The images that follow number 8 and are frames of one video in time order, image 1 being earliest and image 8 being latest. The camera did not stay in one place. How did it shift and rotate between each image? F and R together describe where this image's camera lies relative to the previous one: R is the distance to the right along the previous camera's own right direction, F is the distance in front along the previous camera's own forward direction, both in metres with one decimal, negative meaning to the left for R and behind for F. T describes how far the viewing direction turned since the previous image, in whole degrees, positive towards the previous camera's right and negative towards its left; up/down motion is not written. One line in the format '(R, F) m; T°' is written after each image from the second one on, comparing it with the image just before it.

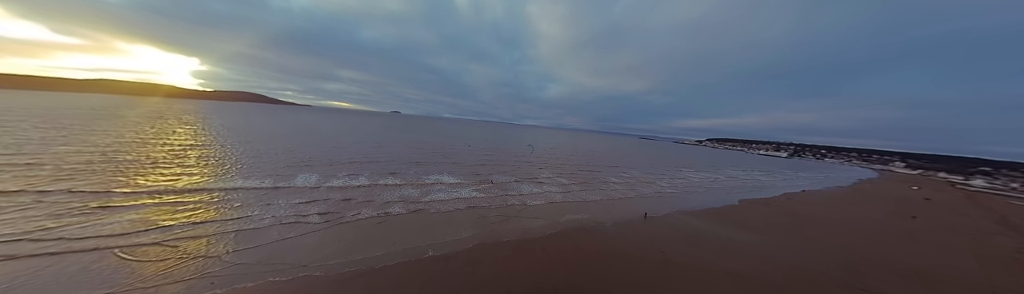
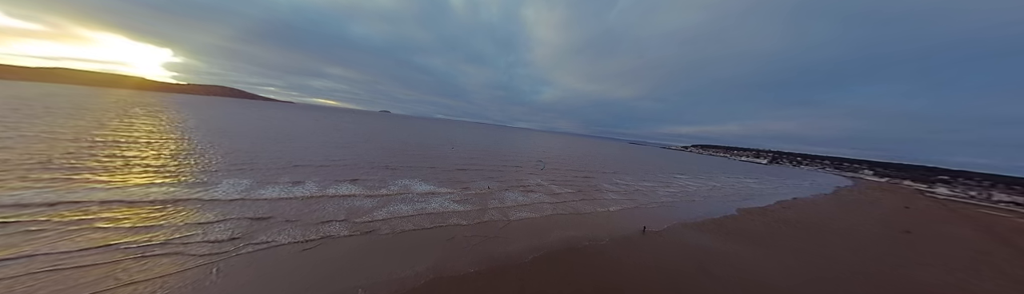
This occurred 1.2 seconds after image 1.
(+0.6, +1.5) m; +2°
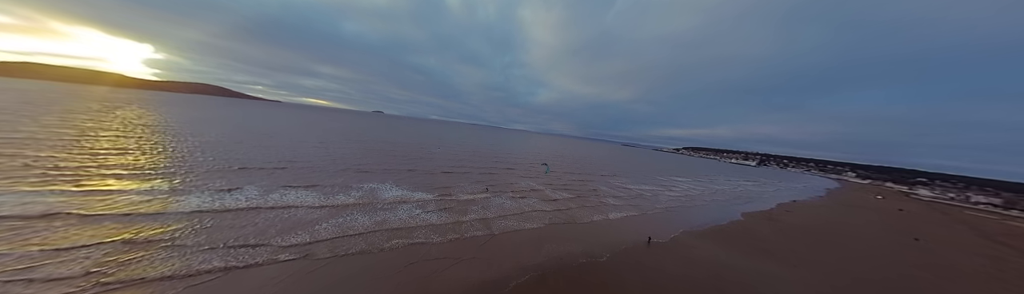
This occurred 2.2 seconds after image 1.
(+0.4, +1.3) m; +1°
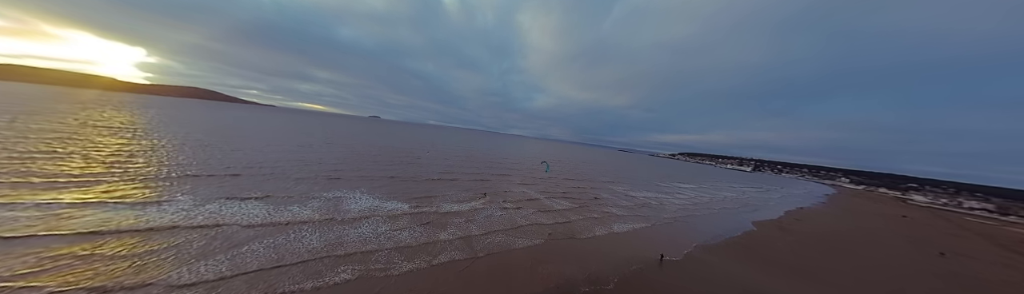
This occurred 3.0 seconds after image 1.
(+0.3, +1.1) m; 0°
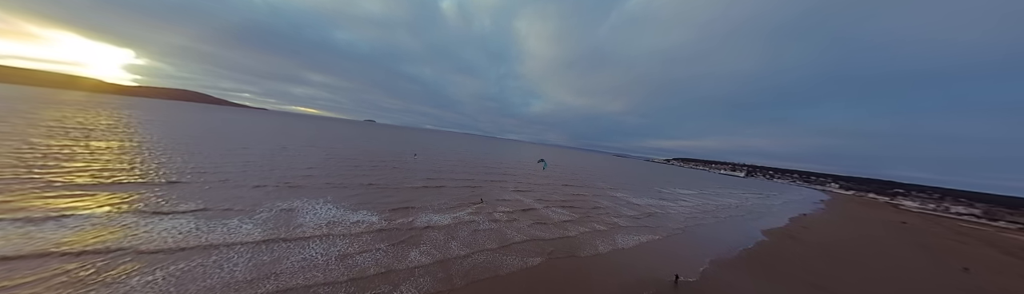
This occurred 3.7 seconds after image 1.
(+0.2, +1.0) m; +1°
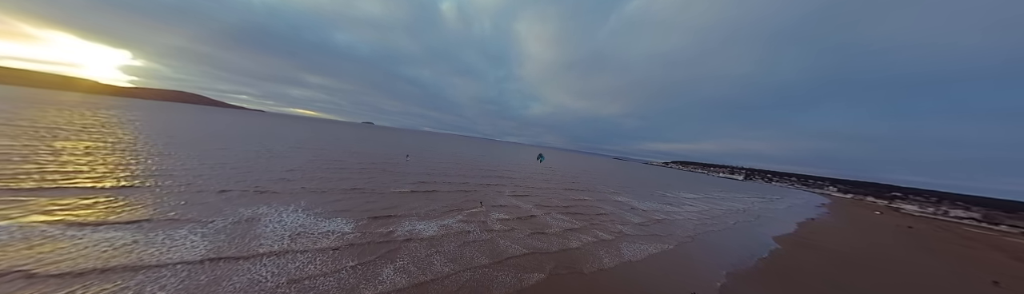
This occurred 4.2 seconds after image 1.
(+0.1, +0.7) m; 0°
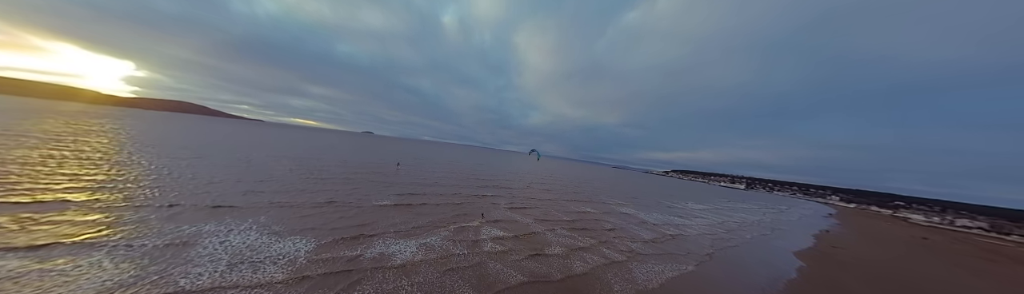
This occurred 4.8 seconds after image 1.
(+0.1, +0.8) m; 0°
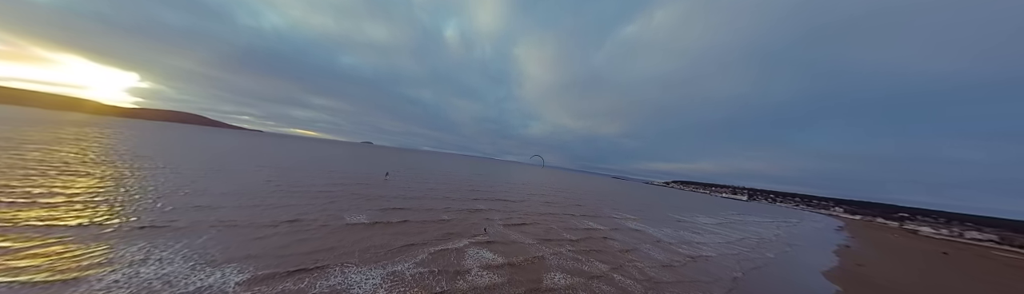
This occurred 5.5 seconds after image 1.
(+0.1, +0.9) m; 0°
